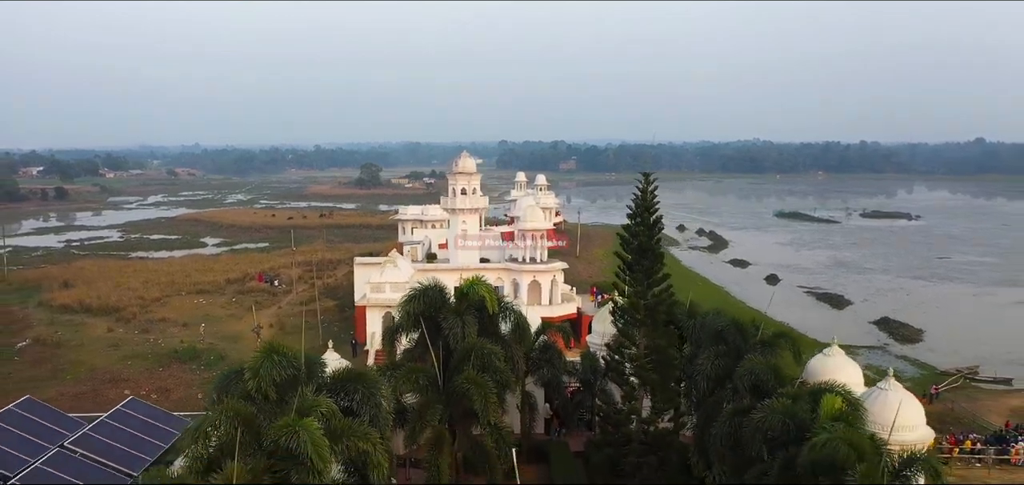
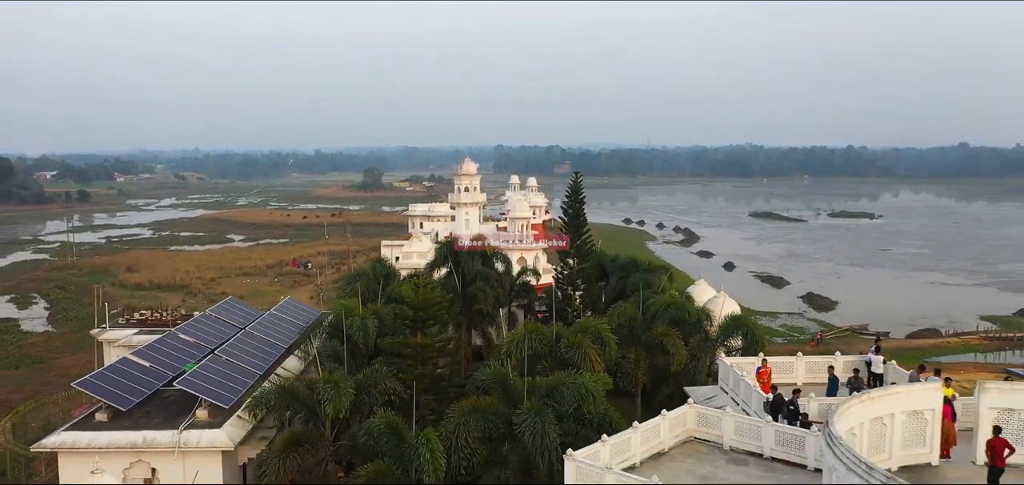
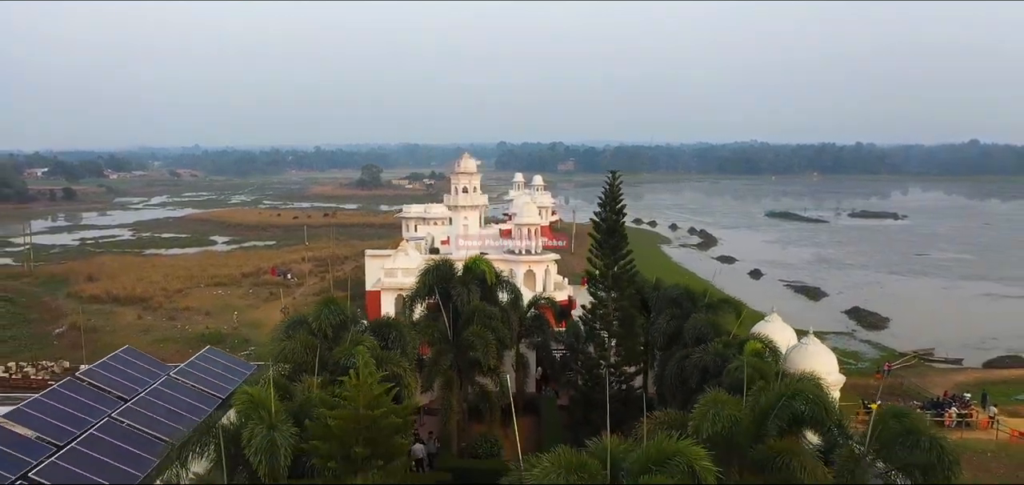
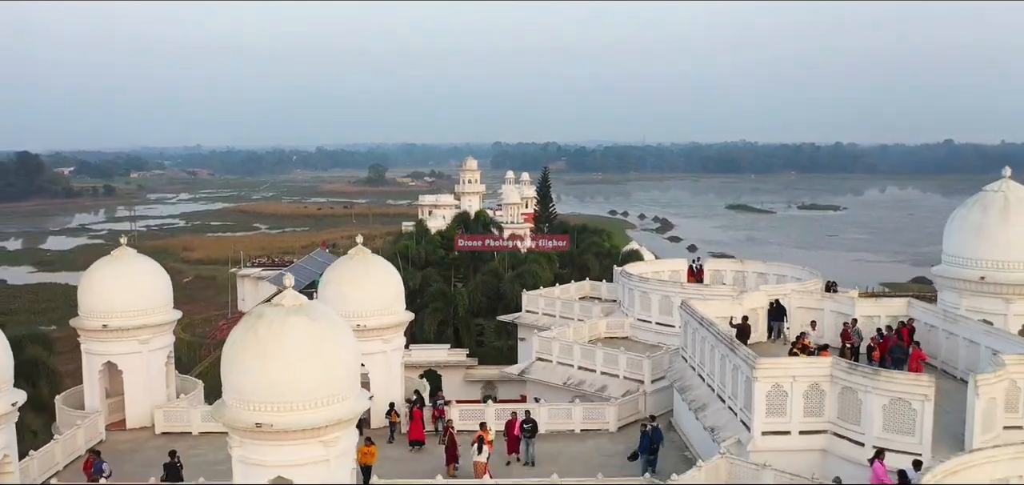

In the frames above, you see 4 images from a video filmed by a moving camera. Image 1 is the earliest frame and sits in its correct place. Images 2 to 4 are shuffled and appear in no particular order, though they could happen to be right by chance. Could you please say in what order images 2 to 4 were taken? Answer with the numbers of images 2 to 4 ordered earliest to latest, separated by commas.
3, 2, 4
